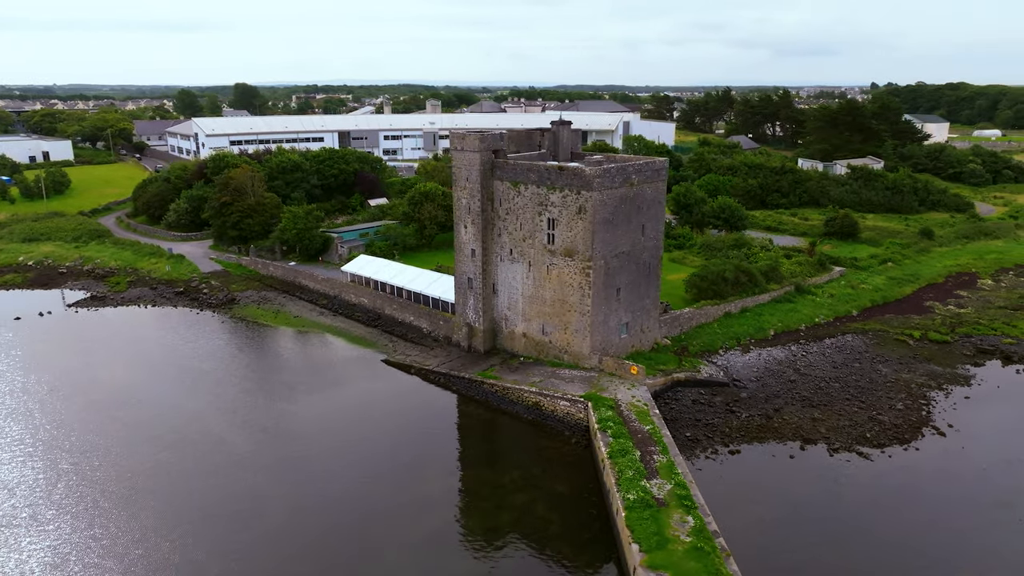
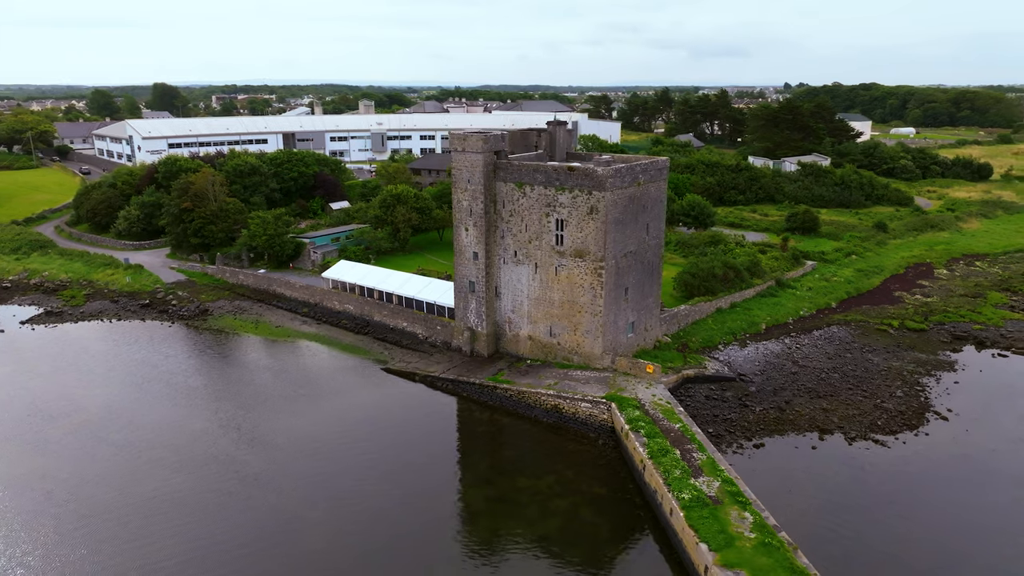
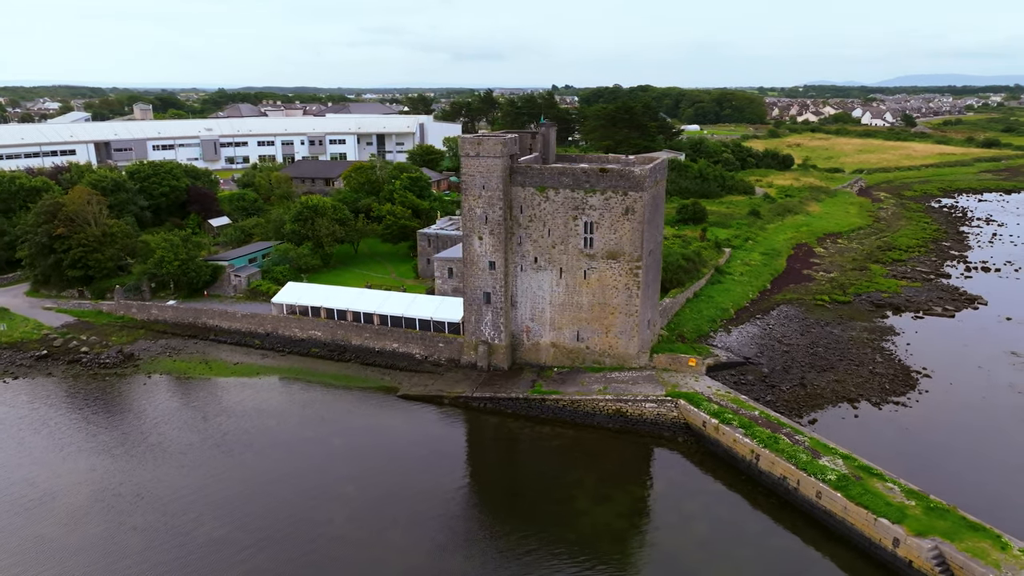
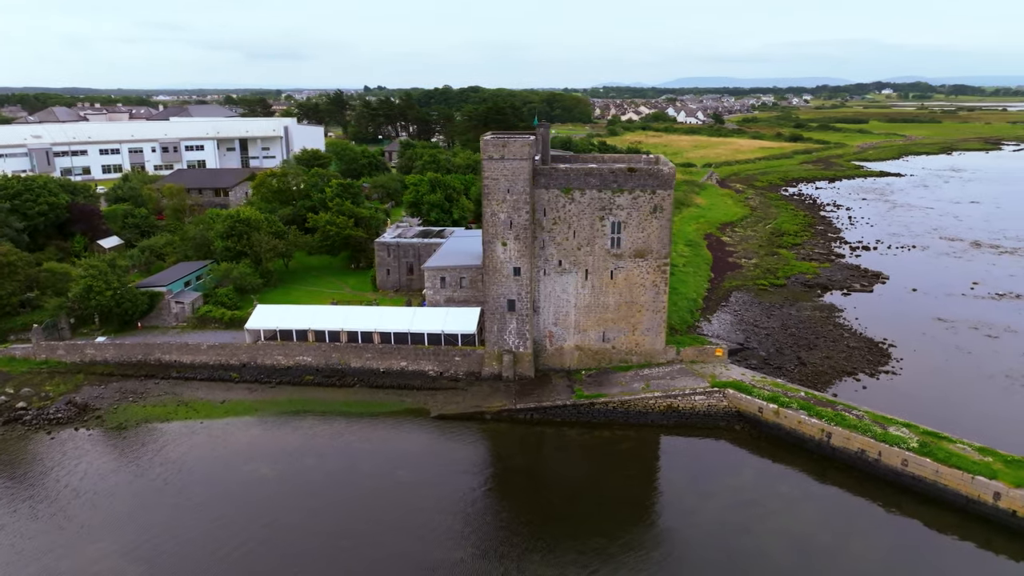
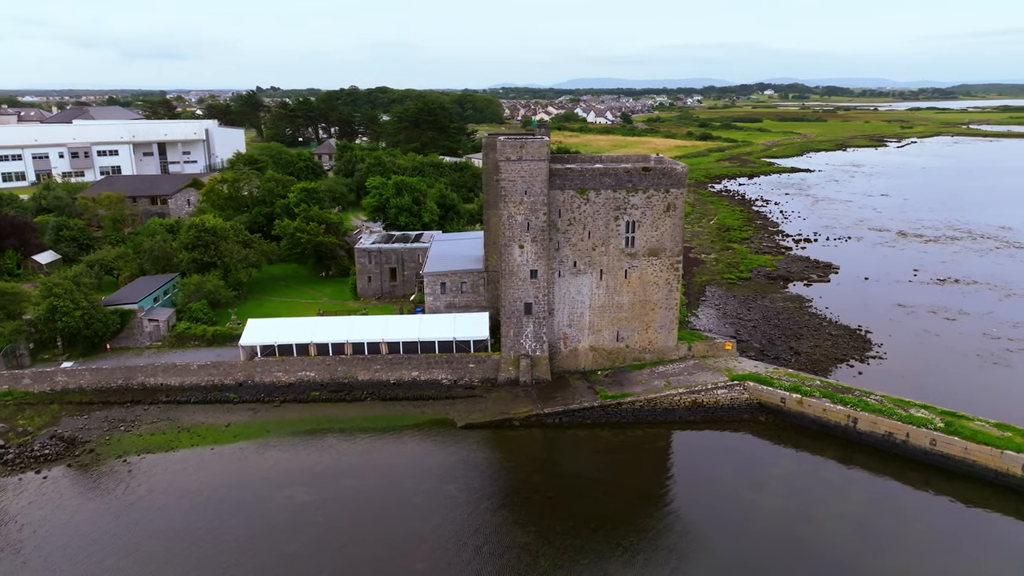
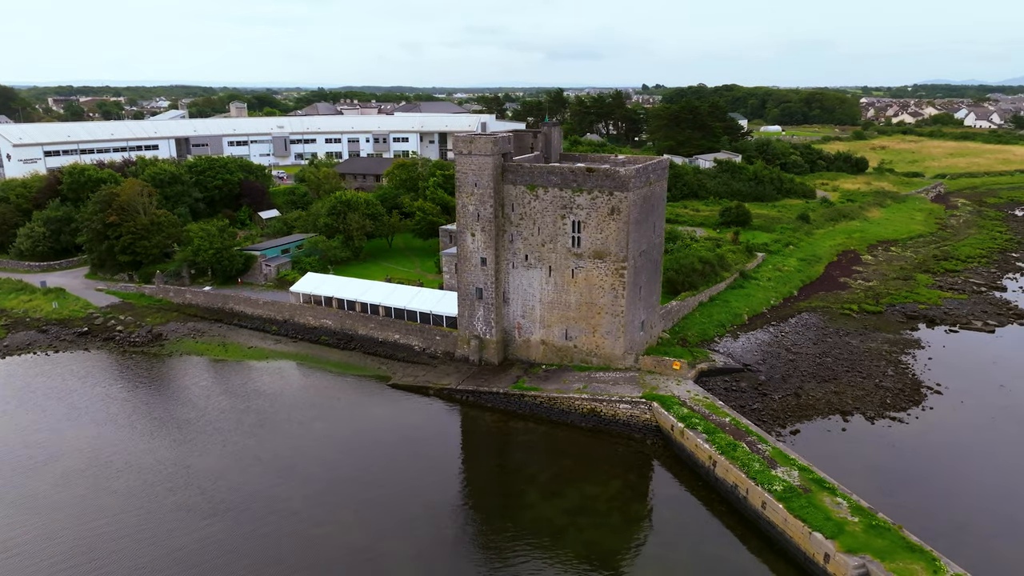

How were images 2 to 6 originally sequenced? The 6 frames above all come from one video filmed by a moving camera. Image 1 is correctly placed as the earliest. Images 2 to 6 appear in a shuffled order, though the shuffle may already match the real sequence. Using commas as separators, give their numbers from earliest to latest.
2, 6, 3, 4, 5
